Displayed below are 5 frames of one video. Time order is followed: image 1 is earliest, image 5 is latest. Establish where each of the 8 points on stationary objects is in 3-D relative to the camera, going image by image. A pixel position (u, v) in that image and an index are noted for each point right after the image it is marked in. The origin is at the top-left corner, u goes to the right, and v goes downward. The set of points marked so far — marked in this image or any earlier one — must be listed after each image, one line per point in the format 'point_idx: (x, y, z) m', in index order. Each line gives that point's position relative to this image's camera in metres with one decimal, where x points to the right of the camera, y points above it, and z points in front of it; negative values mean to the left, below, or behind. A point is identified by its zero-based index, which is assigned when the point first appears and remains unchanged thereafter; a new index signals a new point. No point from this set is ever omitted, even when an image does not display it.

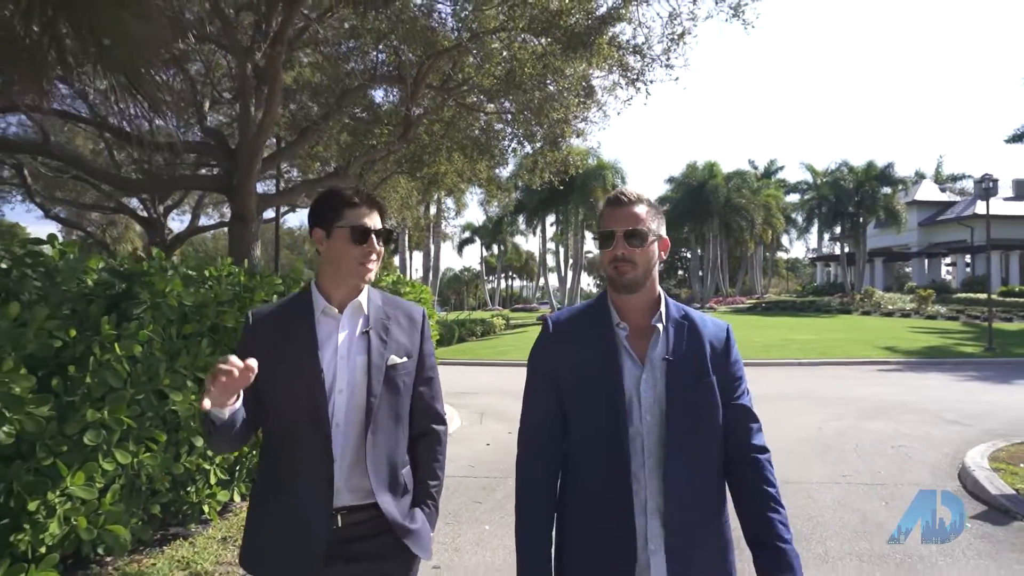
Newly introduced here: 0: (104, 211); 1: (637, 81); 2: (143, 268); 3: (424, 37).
0: (-10.5, +2.0, +16.6) m
1: (+1.6, +2.6, +7.9) m
2: (-2.8, +0.1, +4.9) m
3: (-1.4, +3.7, +9.4) m
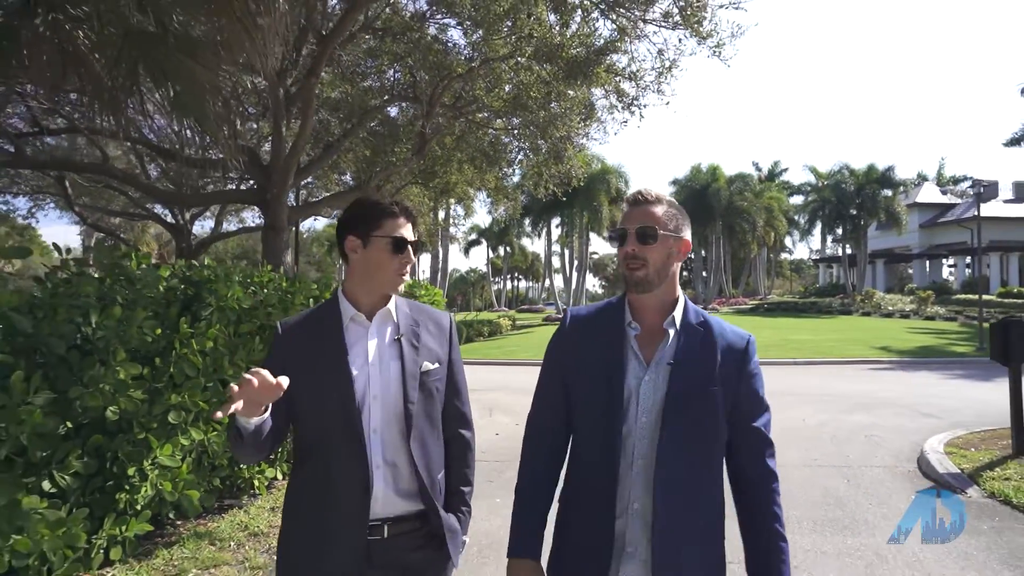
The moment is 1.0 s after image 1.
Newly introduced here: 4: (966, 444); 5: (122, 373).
0: (-10.3, +1.9, +17.6) m
1: (+1.6, +2.5, +8.8) m
2: (-2.7, +0.1, +5.8) m
3: (-1.2, +3.7, +10.3) m
4: (+5.5, -1.9, +7.7) m
5: (-2.8, -0.6, +4.6) m
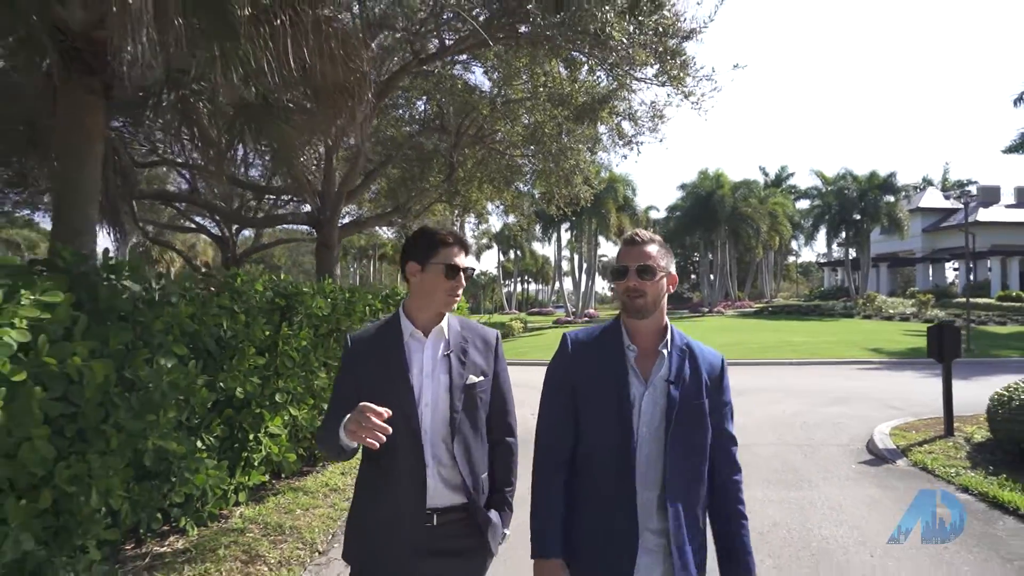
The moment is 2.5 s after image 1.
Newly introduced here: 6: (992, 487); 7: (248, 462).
0: (-9.9, +1.7, +19.4) m
1: (+1.9, +2.4, +10.4) m
2: (-2.5, 0.0, +7.5) m
3: (-0.9, +3.5, +12.0) m
4: (+5.7, -2.0, +9.2) m
5: (-2.6, -0.7, +6.3) m
6: (+4.9, -2.0, +6.5) m
7: (-2.7, -1.8, +6.5) m
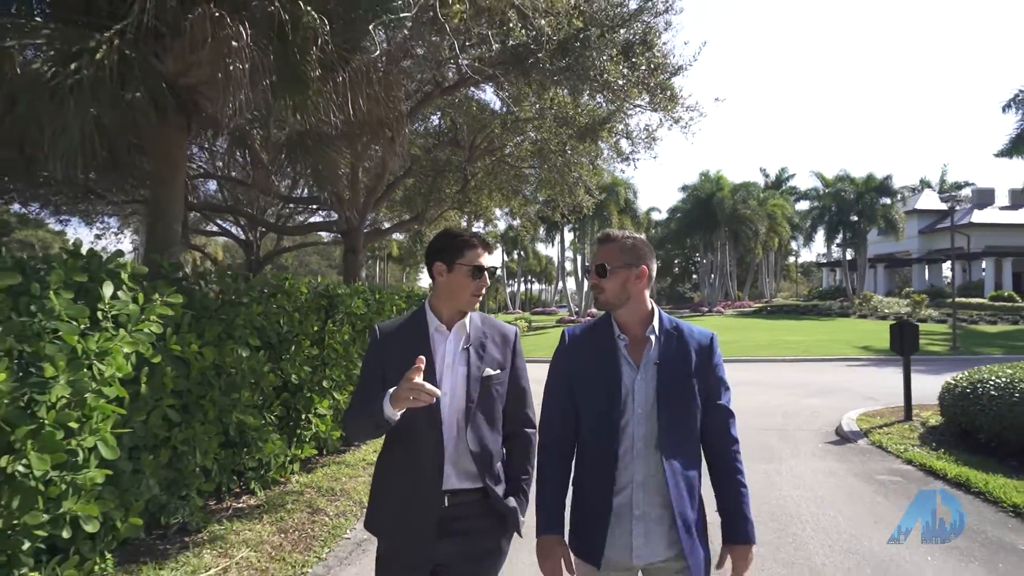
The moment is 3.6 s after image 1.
0: (-9.7, +1.7, +20.6) m
1: (+2.1, +2.4, +11.5) m
2: (-2.3, -0.1, +8.6) m
3: (-0.8, +3.5, +13.2) m
4: (+5.9, -2.0, +10.4) m
5: (-2.4, -0.8, +7.4) m
6: (+5.0, -2.1, +7.6) m
7: (-2.5, -1.8, +7.6) m
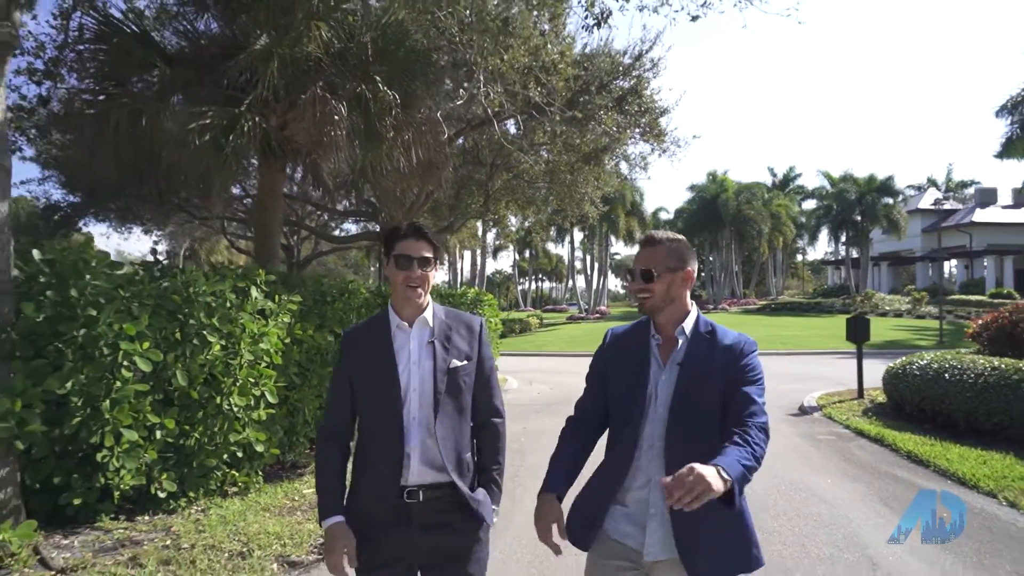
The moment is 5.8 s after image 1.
0: (-9.2, +1.7, +22.8) m
1: (+2.4, +2.4, +13.6) m
2: (-2.0, -0.1, +10.8) m
3: (-0.4, +3.5, +15.2) m
4: (+6.2, -2.0, +12.4) m
5: (-2.2, -0.8, +9.6) m
6: (+5.3, -2.1, +9.6) m
7: (-2.2, -1.8, +9.8) m
